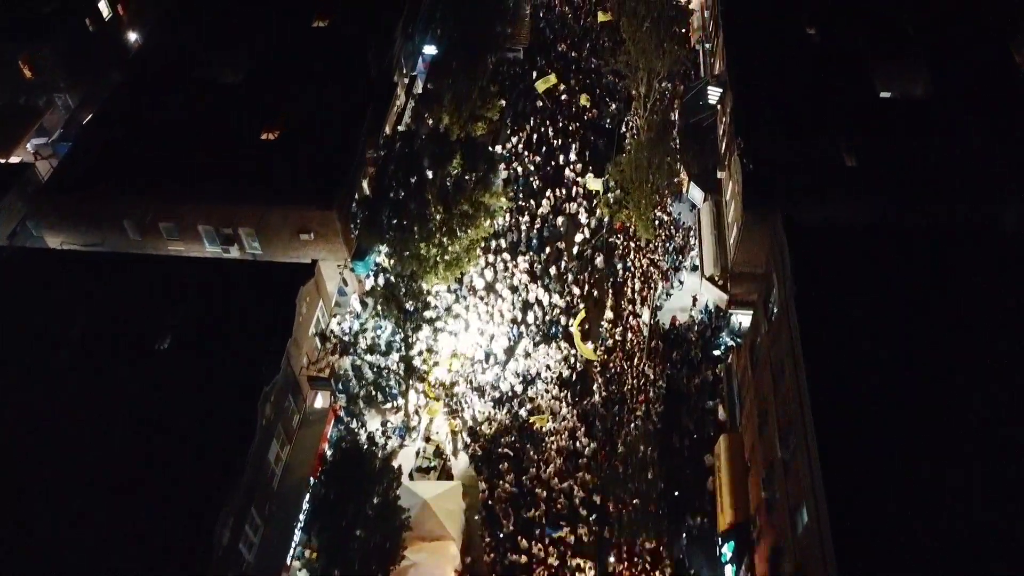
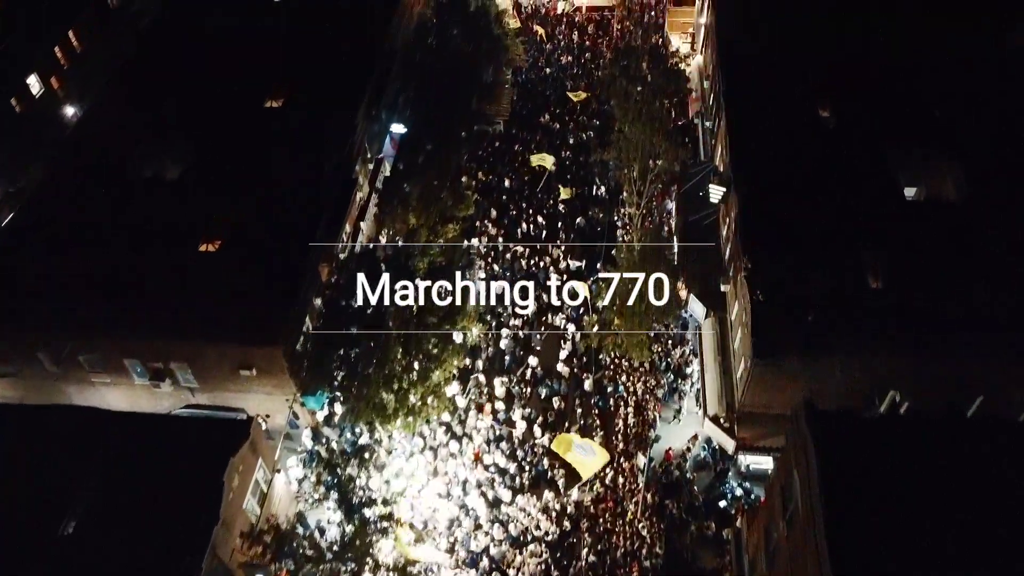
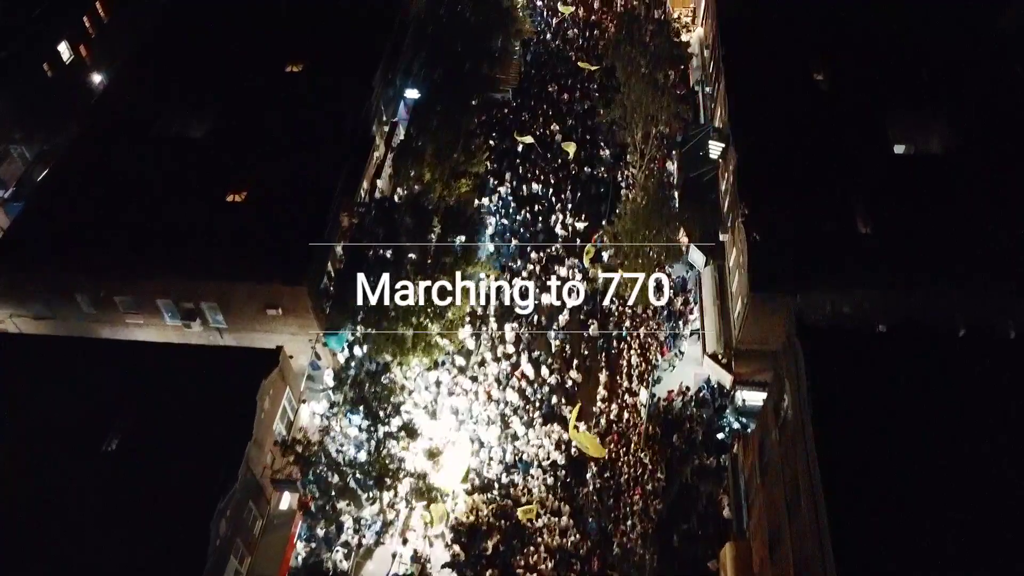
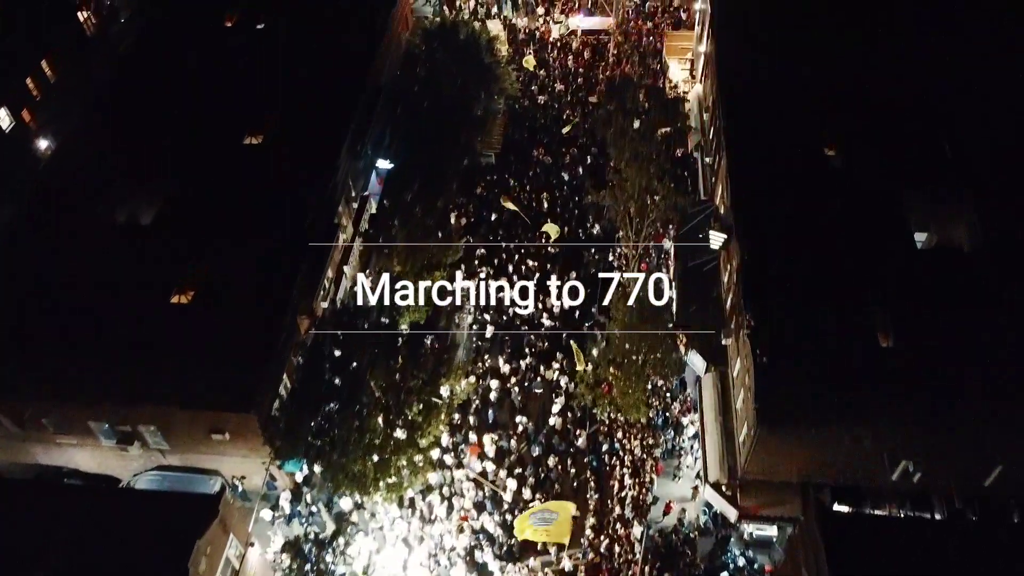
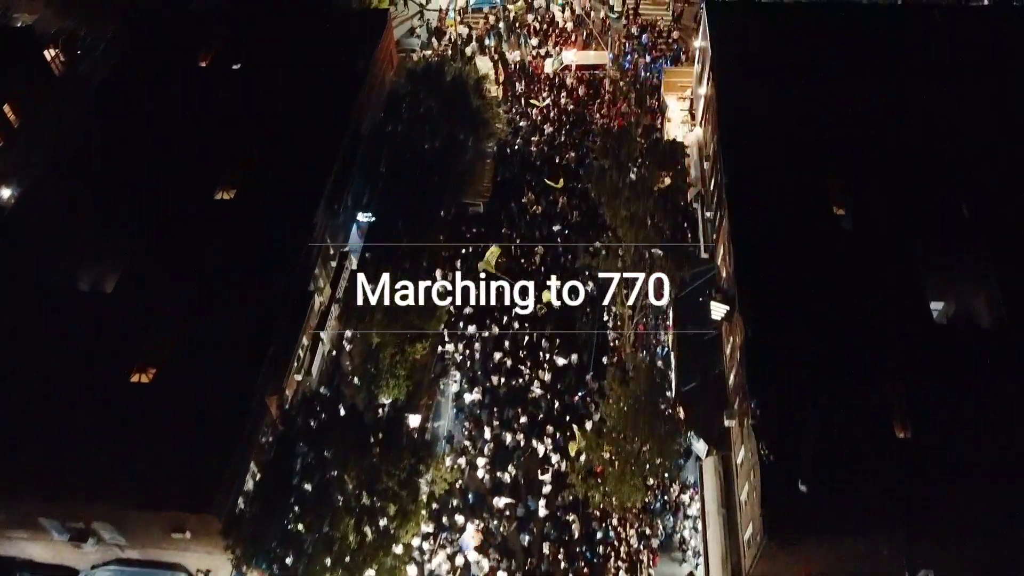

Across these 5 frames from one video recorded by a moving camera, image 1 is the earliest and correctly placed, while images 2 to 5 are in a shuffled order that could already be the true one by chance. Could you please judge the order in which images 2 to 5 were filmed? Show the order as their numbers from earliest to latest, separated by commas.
3, 2, 4, 5
